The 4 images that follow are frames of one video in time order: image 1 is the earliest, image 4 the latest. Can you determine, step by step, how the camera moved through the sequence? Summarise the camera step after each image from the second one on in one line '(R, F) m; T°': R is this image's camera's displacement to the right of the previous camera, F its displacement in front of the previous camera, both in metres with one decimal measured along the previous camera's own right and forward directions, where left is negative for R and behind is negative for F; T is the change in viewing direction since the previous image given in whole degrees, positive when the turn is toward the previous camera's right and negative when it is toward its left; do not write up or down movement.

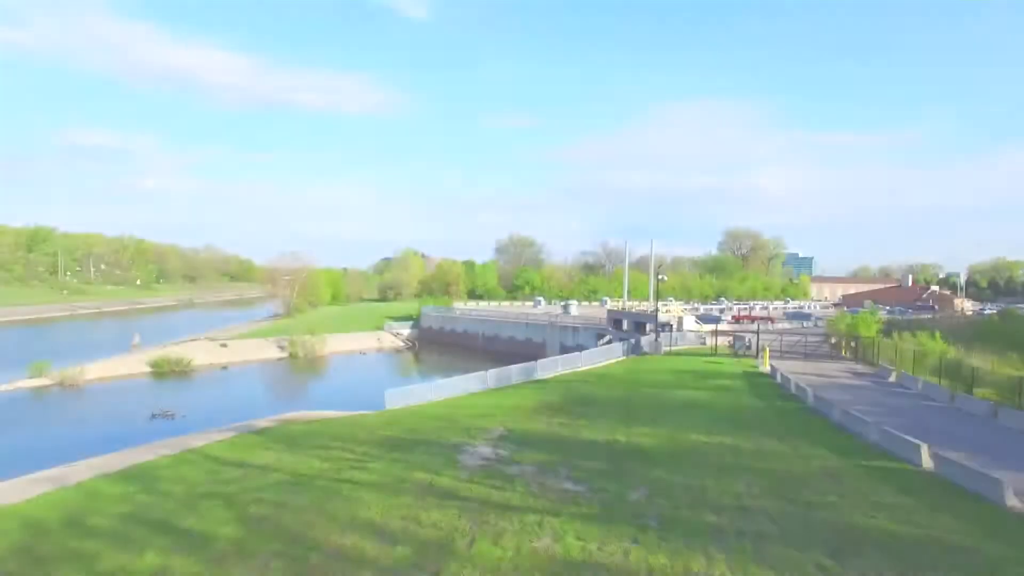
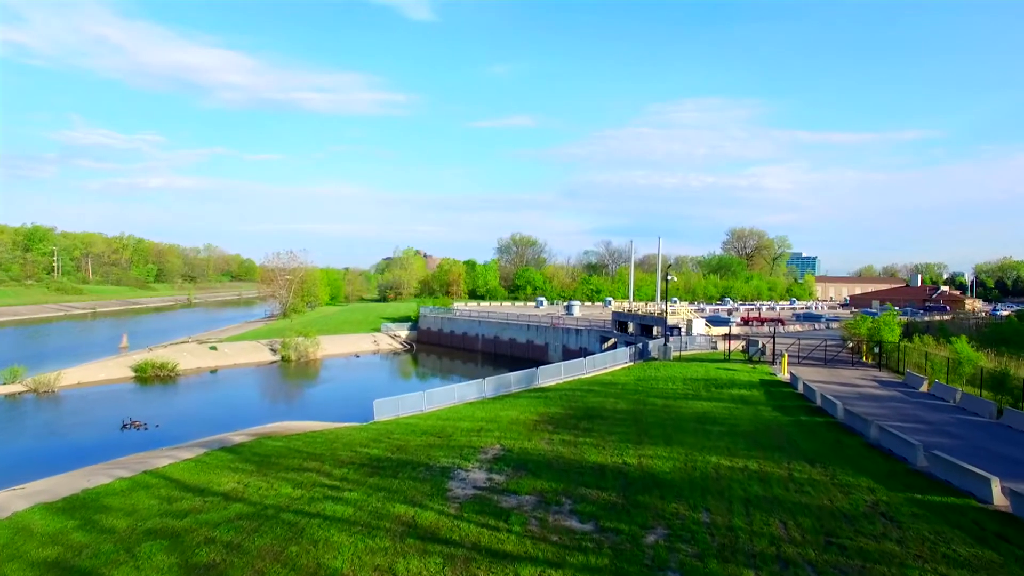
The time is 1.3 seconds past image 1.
(+0.1, +2.0) m; 0°
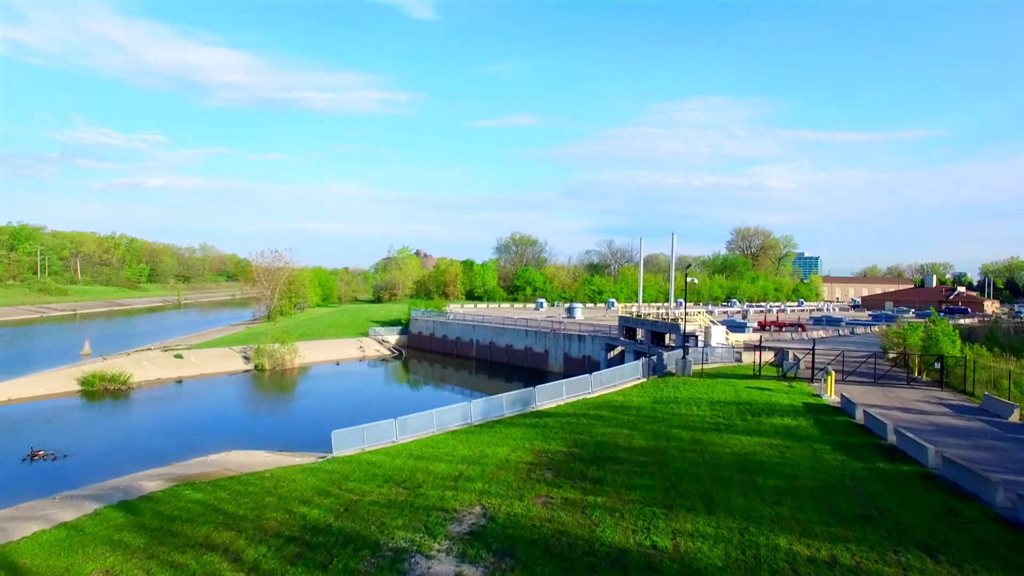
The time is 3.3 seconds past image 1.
(+0.3, +4.7) m; 0°
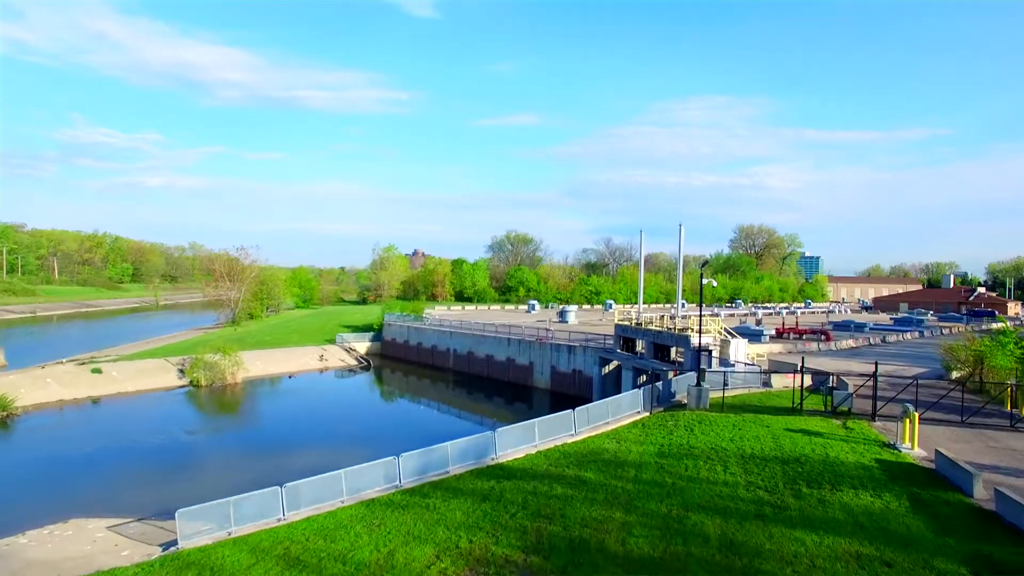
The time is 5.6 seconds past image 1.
(+1.4, +7.0) m; 0°
